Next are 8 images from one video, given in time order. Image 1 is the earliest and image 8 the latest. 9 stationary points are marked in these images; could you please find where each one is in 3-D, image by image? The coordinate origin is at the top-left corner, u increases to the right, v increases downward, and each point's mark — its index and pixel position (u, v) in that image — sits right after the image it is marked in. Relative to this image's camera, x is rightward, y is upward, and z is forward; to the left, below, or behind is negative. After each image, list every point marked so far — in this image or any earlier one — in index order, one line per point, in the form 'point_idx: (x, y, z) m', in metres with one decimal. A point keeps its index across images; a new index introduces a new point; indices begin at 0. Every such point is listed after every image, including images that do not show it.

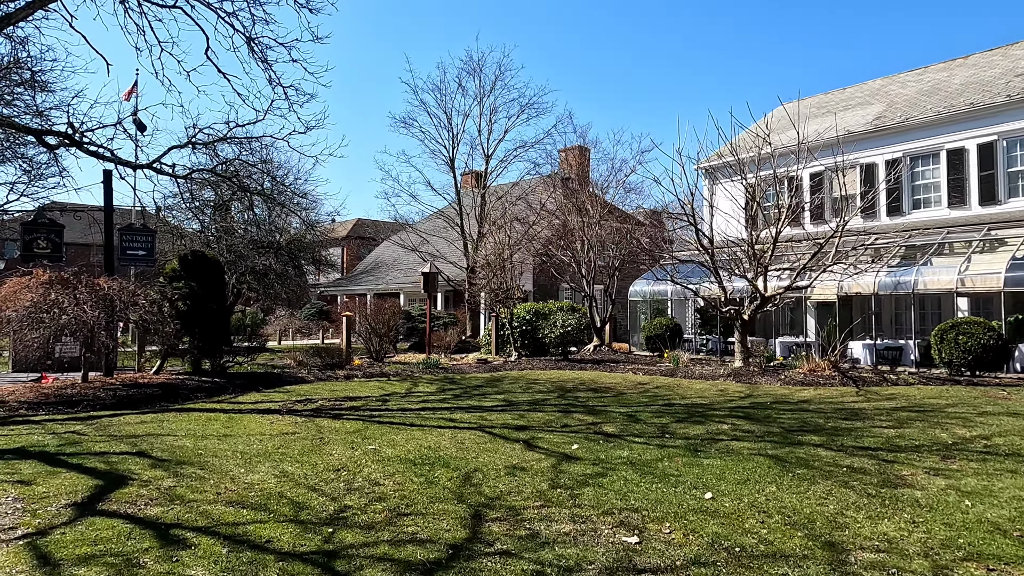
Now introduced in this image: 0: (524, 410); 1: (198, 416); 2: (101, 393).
0: (+0.2, -1.5, +8.4) m
1: (-3.6, -1.5, +7.7) m
2: (-5.7, -1.5, +9.3) m
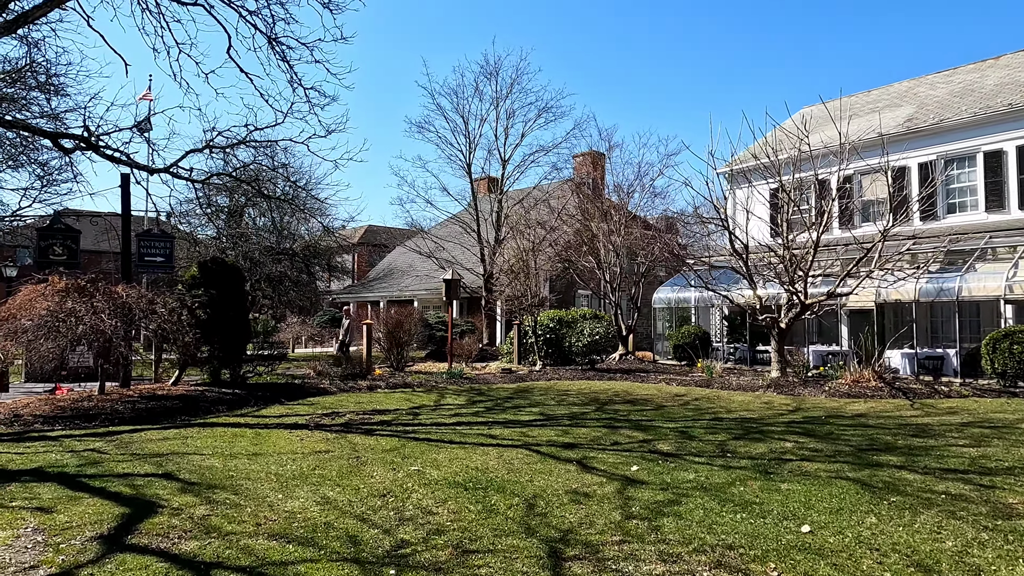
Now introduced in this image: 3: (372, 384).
0: (+0.6, -1.6, +8.0) m
1: (-3.1, -1.6, +7.3) m
2: (-5.2, -1.6, +8.8) m
3: (-2.5, -1.8, +12.2) m
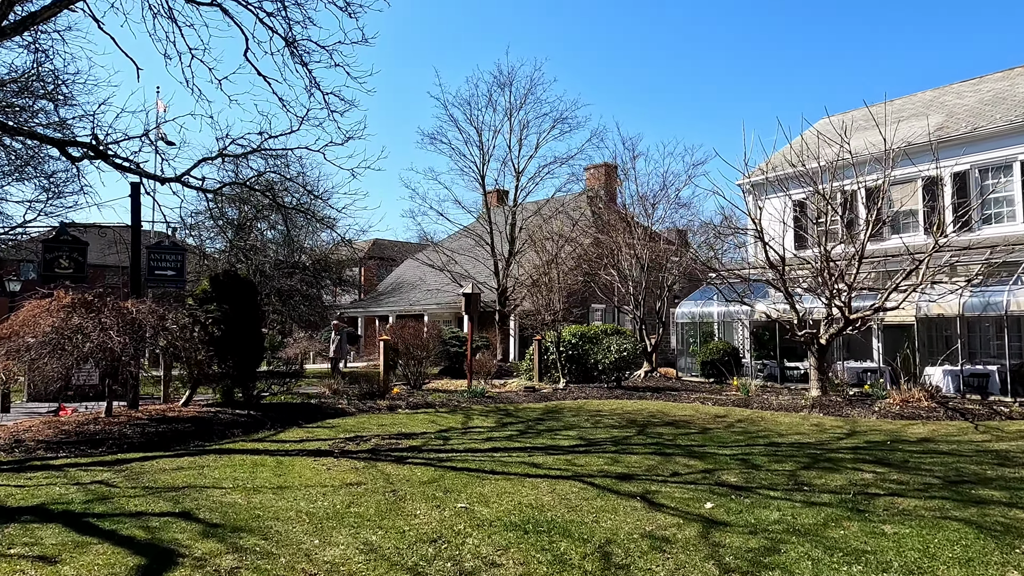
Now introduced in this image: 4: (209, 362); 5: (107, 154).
0: (+1.1, -1.8, +7.4) m
1: (-2.7, -1.7, +6.7) m
2: (-4.8, -1.8, +8.2) m
3: (-2.1, -2.0, +11.5) m
4: (-4.5, -1.1, +9.8) m
5: (-7.0, +2.3, +11.5) m
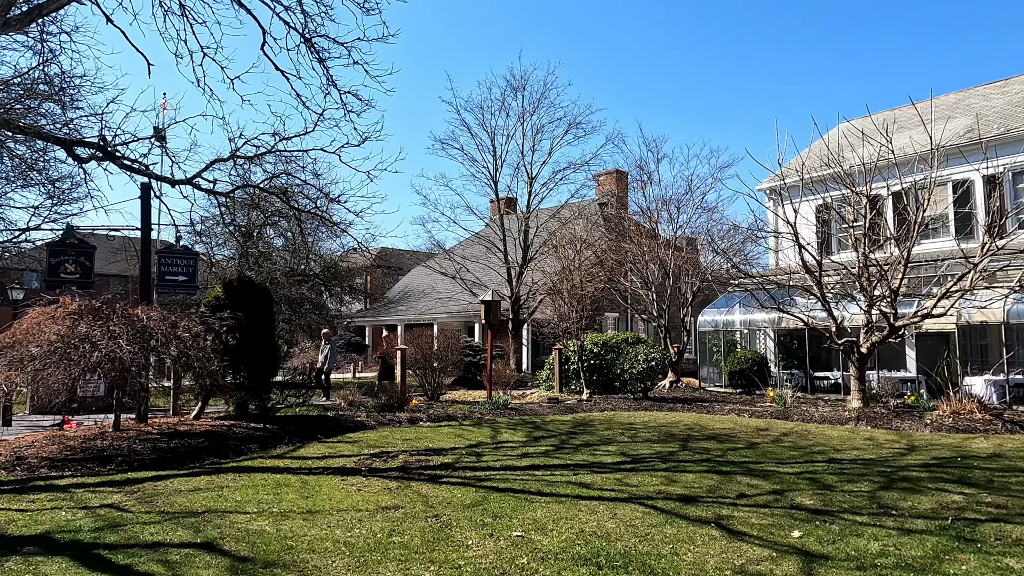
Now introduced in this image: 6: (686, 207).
0: (+1.5, -1.8, +6.8) m
1: (-2.3, -1.8, +6.1) m
2: (-4.3, -1.8, +7.7) m
3: (-1.6, -2.1, +11.0) m
4: (-4.0, -1.2, +9.3) m
5: (-6.5, +2.2, +11.0) m
6: (+4.0, +1.9, +15.4) m
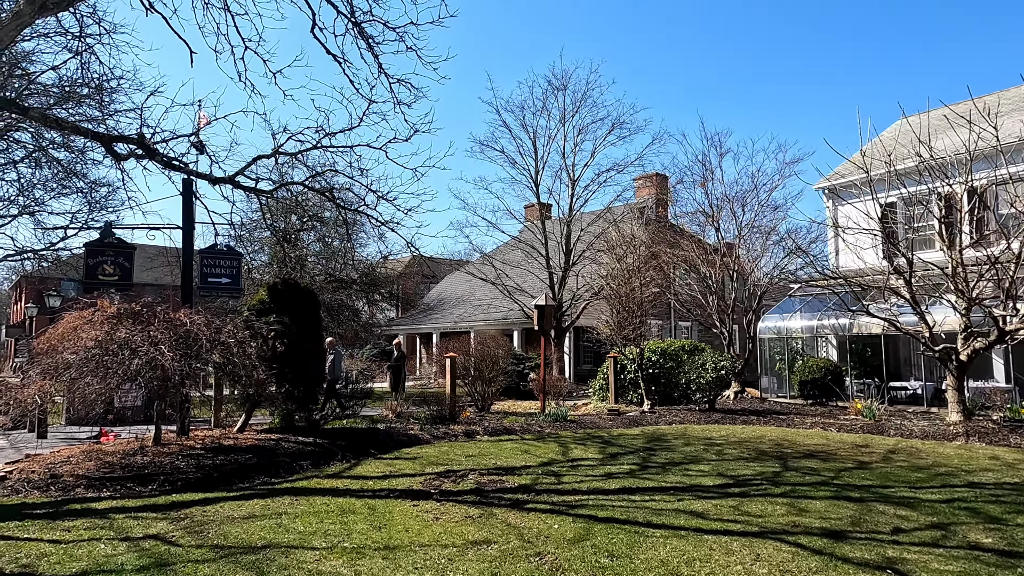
0: (+2.3, -1.8, +5.9) m
1: (-1.5, -1.7, +5.3) m
2: (-3.5, -1.8, +7.0) m
3: (-0.7, -2.2, +10.2) m
4: (-3.1, -1.2, +8.6) m
5: (-5.6, +2.1, +10.4) m
6: (+5.1, +1.8, +14.4) m
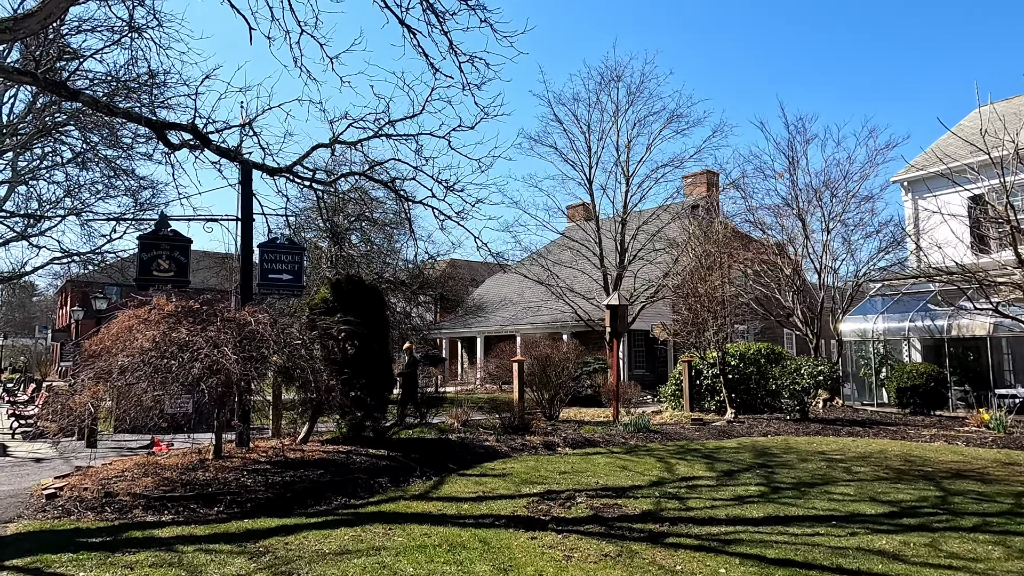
0: (+3.3, -1.7, +4.8) m
1: (-0.5, -1.7, +4.5) m
2: (-2.5, -1.8, +6.2) m
3: (+0.5, -2.1, +9.2) m
4: (-2.0, -1.1, +7.8) m
5: (-4.4, +2.2, +9.8) m
6: (+6.5, +1.8, +13.3) m
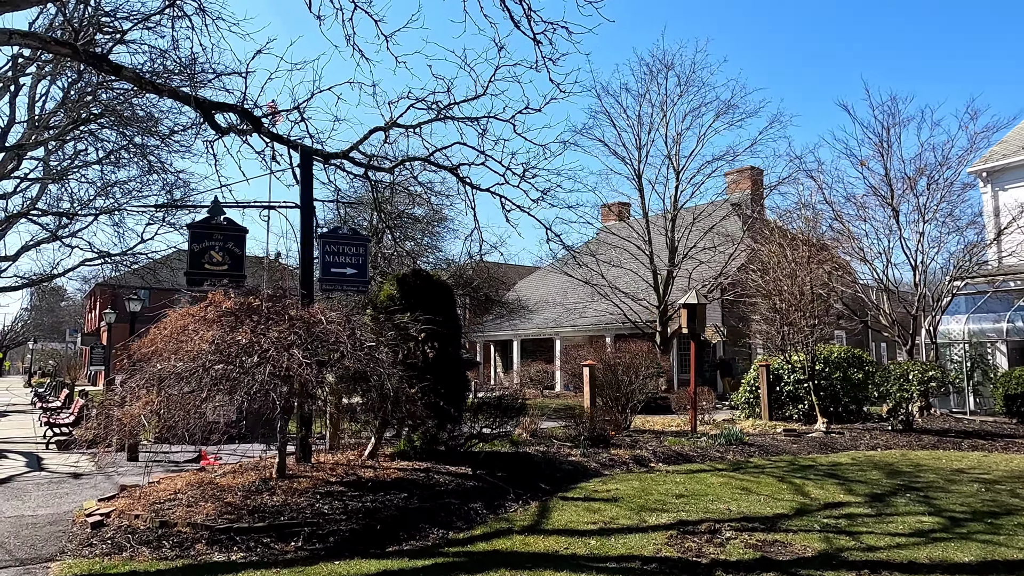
0: (+4.2, -1.6, +3.7) m
1: (+0.4, -1.6, +3.5) m
2: (-1.5, -1.7, +5.3) m
3: (+1.5, -2.1, +8.2) m
4: (-1.0, -1.1, +6.8) m
5: (-3.4, +2.2, +8.9) m
6: (+7.6, +1.9, +12.1) m
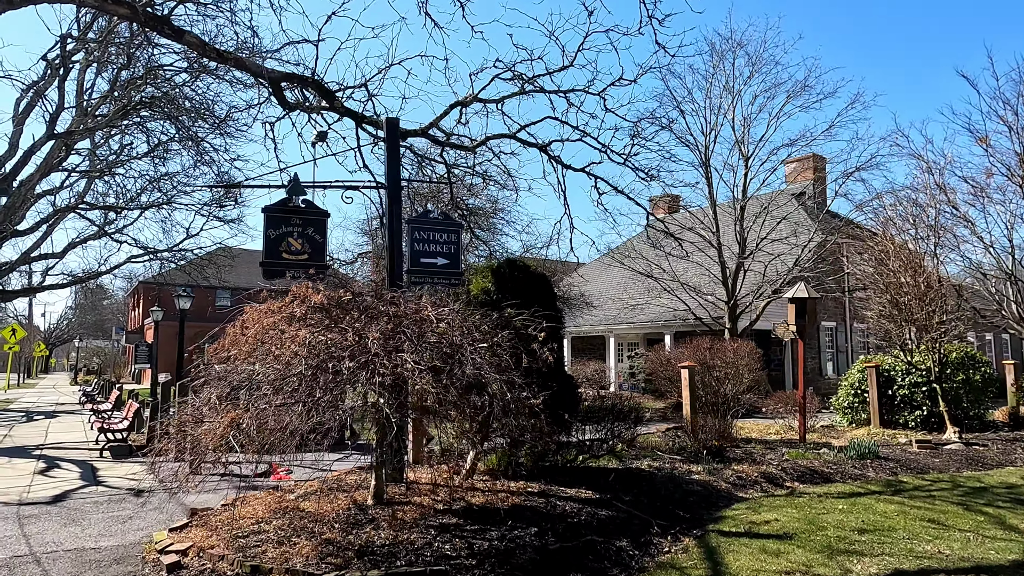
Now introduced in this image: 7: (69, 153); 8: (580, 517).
0: (+5.2, -1.5, +2.5) m
1: (+1.3, -1.5, +2.4) m
2: (-0.5, -1.6, +4.3) m
3: (+2.7, -2.0, +7.1) m
4: (+0.1, -1.0, +5.8) m
5: (-2.2, +2.3, +8.0) m
6: (+8.9, +2.0, +10.7) m
7: (-8.8, +2.7, +13.2) m
8: (+0.4, -1.7, +5.0) m
